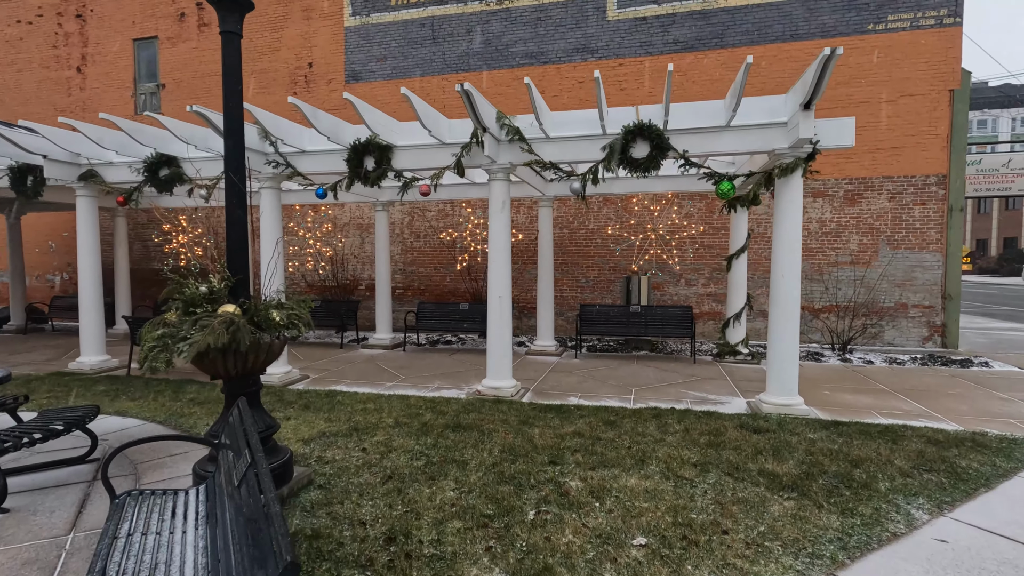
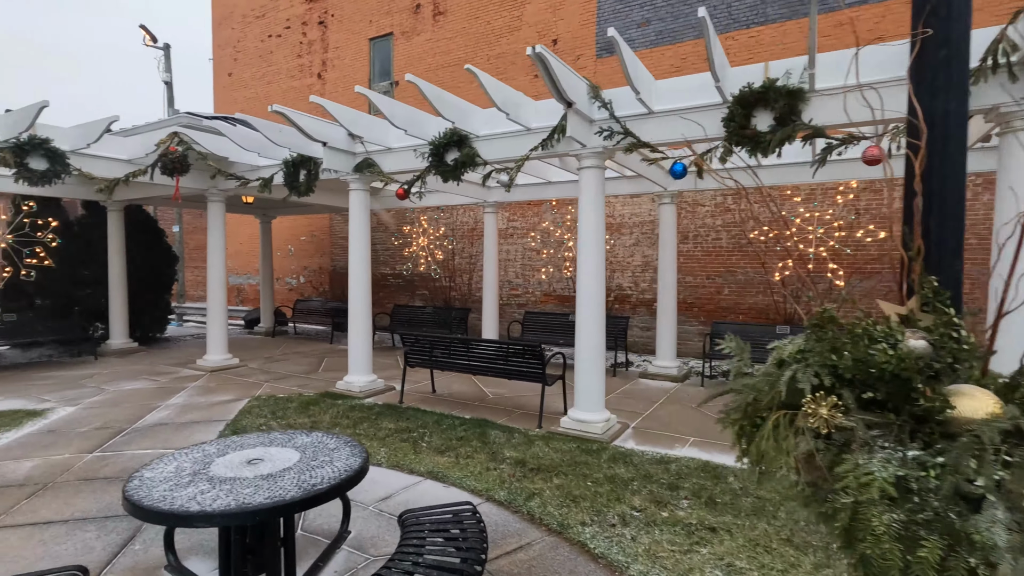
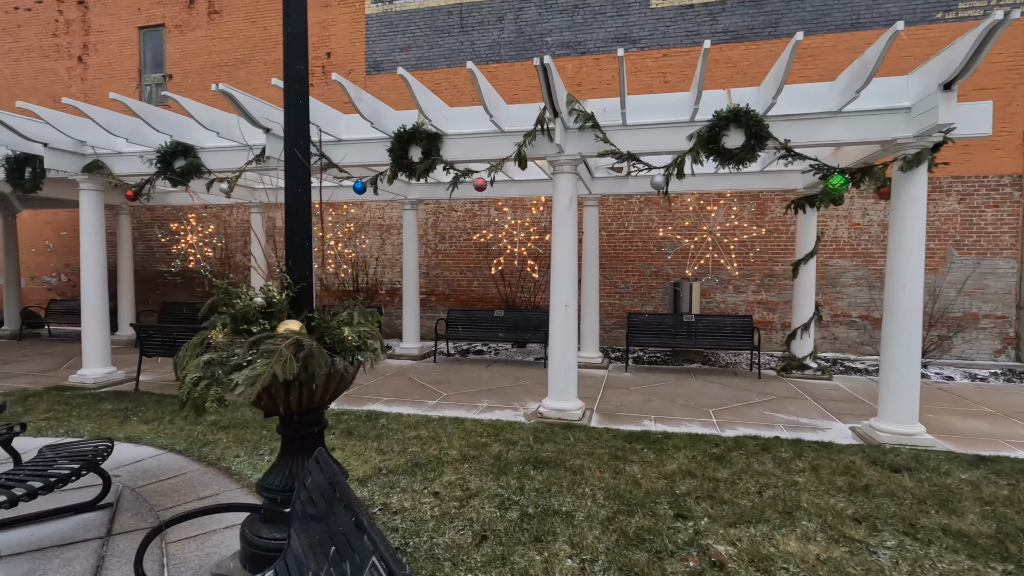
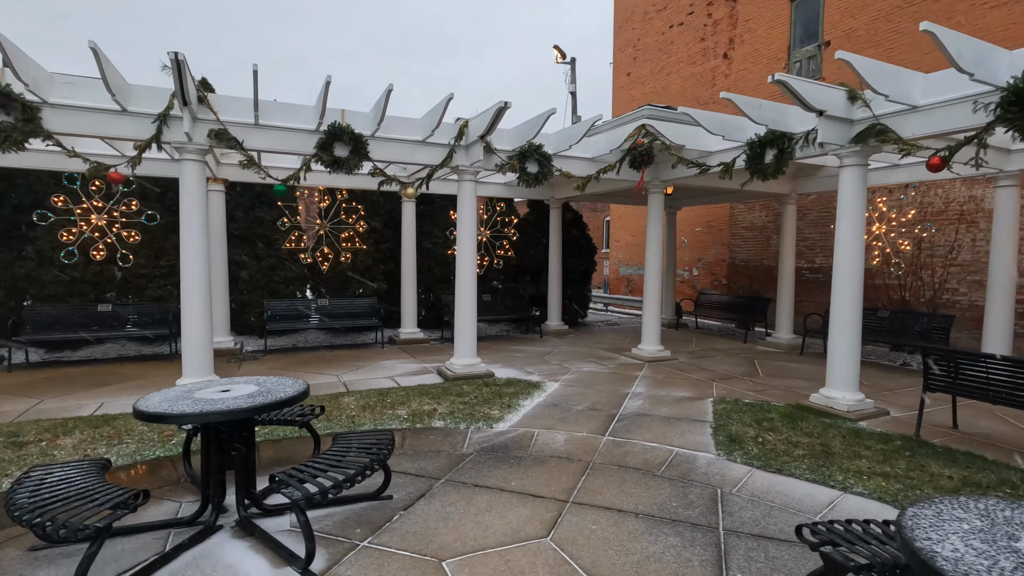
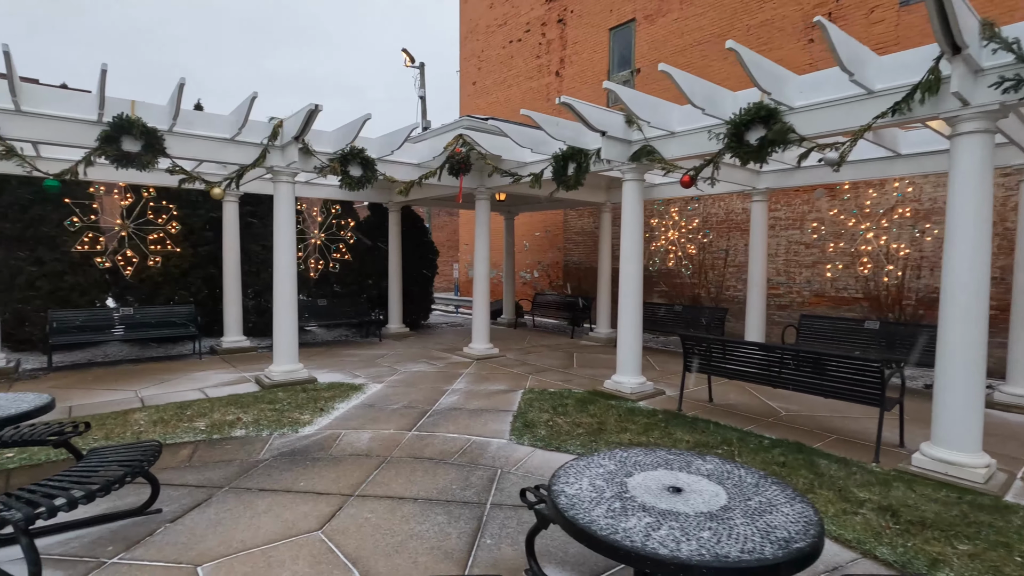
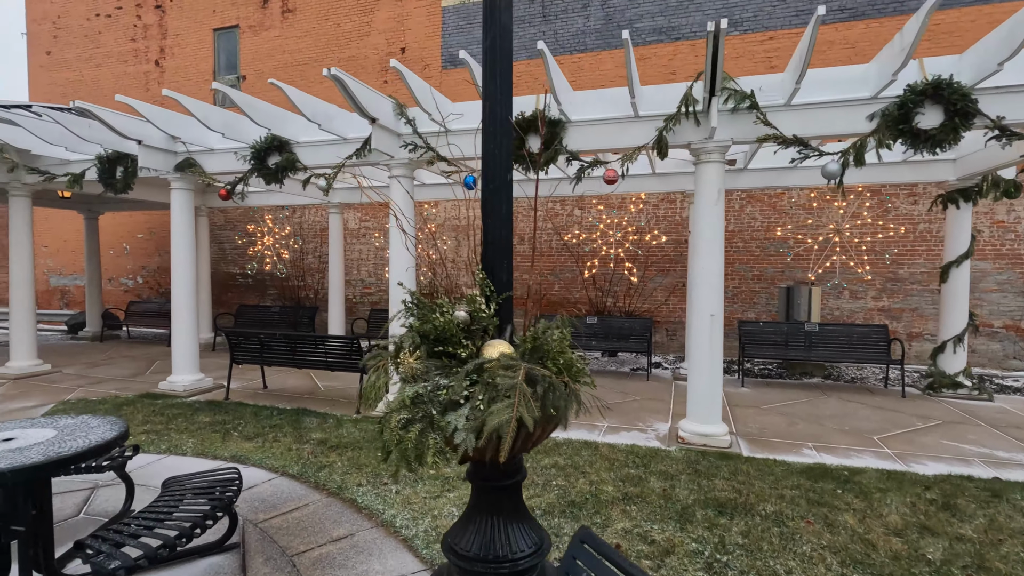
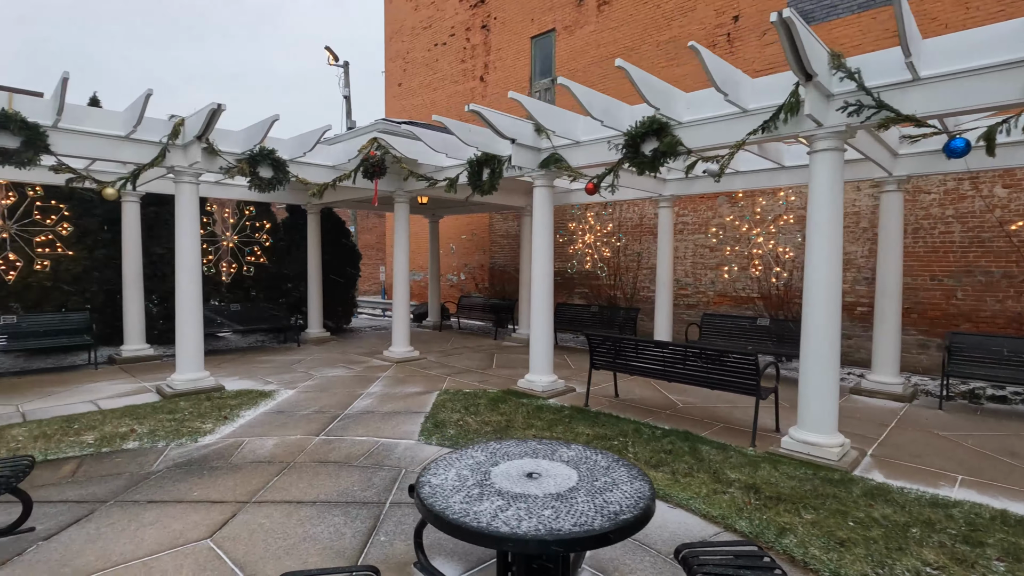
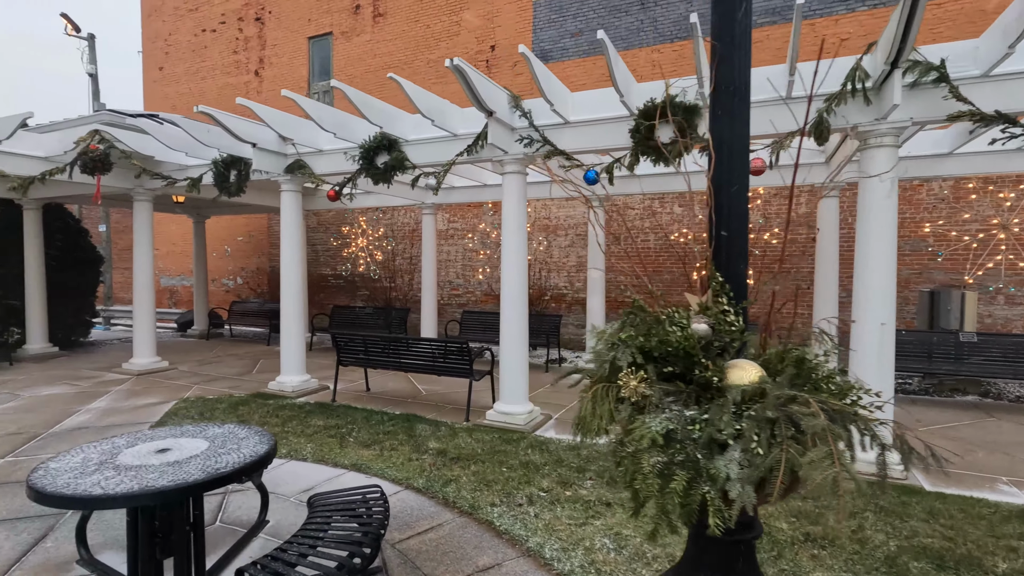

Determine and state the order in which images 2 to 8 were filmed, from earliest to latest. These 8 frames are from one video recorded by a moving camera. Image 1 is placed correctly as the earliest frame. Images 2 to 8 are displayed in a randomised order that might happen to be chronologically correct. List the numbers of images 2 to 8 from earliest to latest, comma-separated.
3, 6, 8, 2, 7, 5, 4
